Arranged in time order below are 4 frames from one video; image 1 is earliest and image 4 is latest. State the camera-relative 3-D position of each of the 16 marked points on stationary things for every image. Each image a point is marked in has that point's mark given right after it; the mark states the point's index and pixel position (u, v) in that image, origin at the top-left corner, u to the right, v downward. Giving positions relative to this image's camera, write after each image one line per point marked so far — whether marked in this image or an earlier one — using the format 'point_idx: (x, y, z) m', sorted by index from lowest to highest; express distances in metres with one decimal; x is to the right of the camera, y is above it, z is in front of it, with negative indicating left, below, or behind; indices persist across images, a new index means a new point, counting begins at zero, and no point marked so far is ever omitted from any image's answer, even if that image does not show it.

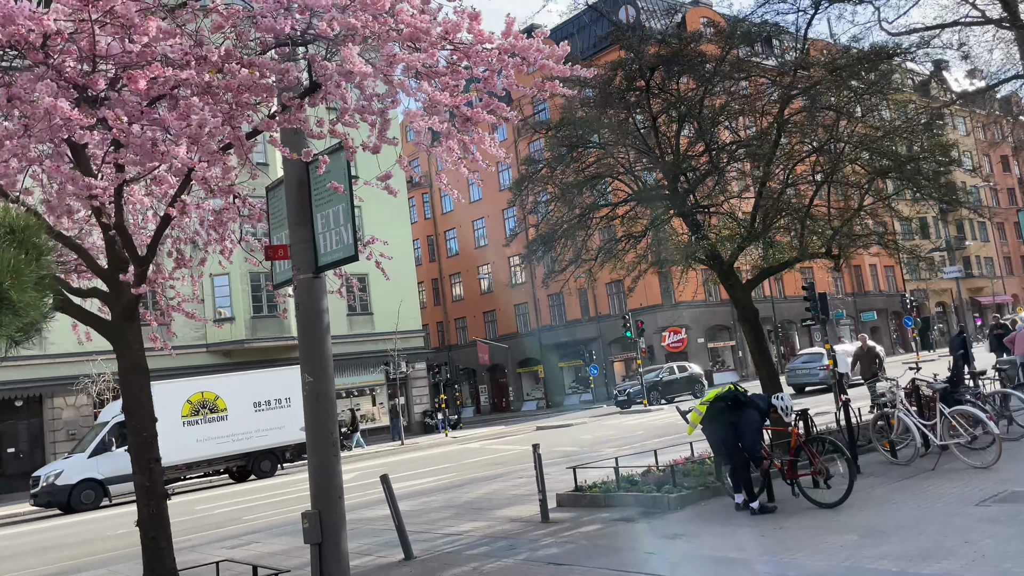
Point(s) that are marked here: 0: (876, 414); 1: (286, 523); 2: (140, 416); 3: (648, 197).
0: (+4.8, -1.7, +11.1) m
1: (-3.2, -3.5, +12.6) m
2: (-2.9, -1.0, +6.6) m
3: (+2.0, +1.4, +12.4) m
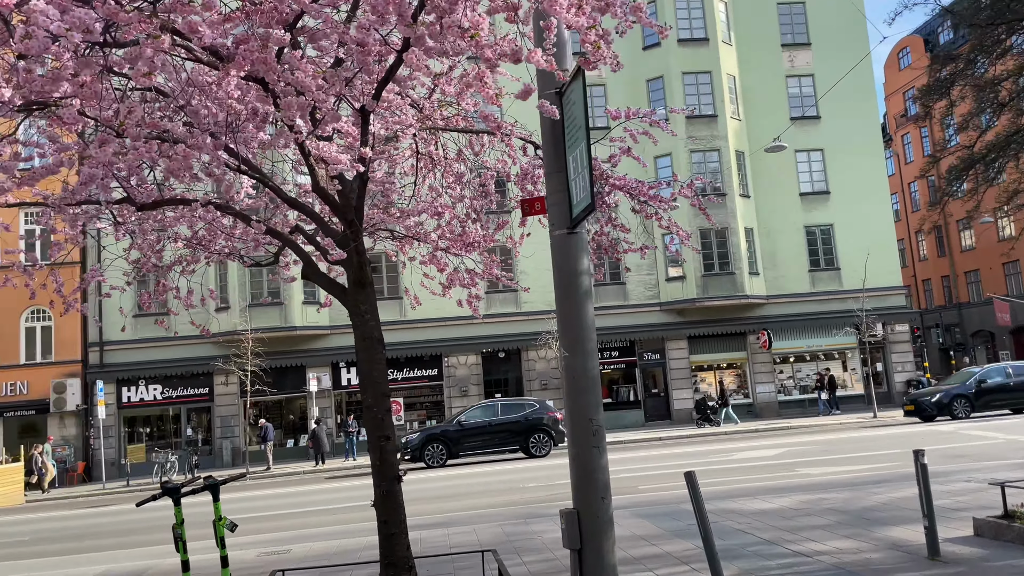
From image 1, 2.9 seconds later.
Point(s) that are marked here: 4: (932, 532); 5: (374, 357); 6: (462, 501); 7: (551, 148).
0: (+7.9, -1.1, +5.6) m
1: (+2.1, -2.9, +11.4) m
2: (-1.0, -0.8, +6.2) m
3: (+6.2, +2.0, +8.1) m
4: (+3.6, -2.1, +7.2) m
5: (-1.0, -0.5, +6.2) m
6: (-0.8, -3.6, +14.0) m
7: (+0.3, +1.1, +6.6) m
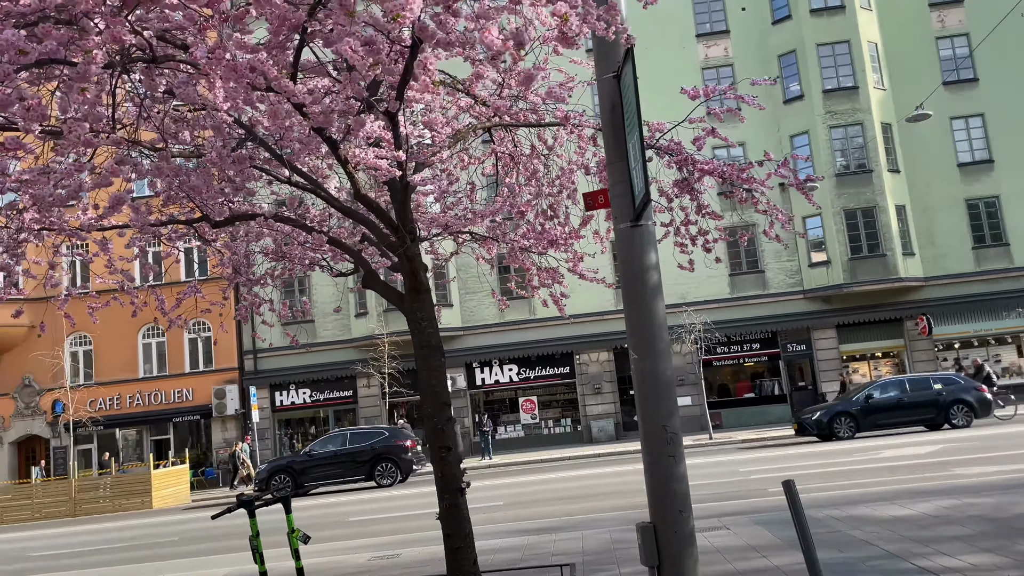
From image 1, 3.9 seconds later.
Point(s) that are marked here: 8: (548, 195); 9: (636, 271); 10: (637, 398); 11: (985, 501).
0: (+8.1, -0.7, +3.8) m
1: (+3.5, -2.8, +10.6) m
2: (-0.6, -0.8, +6.0) m
3: (+6.7, +2.3, +6.6) m
4: (+4.2, -1.9, +6.2) m
5: (-0.6, -0.6, +6.1) m
6: (+1.1, -3.5, +13.7) m
7: (+0.7, +1.1, +6.2) m
8: (+0.4, +0.9, +8.2) m
9: (+0.9, +0.1, +6.1) m
10: (+0.9, -0.8, +6.1) m
11: (+5.5, -2.5, +9.7) m
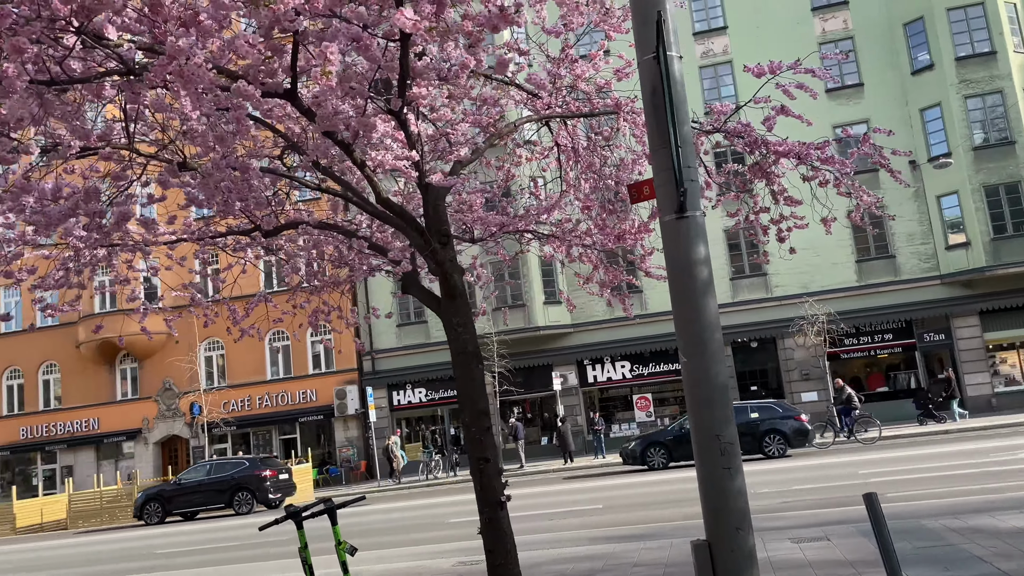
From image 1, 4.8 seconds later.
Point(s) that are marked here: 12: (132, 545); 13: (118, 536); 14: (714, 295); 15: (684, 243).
0: (+7.9, -0.5, +2.3) m
1: (+4.5, -2.6, +9.7) m
2: (-0.3, -0.8, +5.8) m
3: (+6.9, +2.5, +5.2) m
4: (+4.5, -1.8, +5.2) m
5: (-0.3, -0.6, +5.8) m
6: (+2.7, -3.4, +13.1) m
7: (+1.0, +1.1, +5.7) m
8: (+0.9, +0.9, +7.8) m
9: (+1.1, +0.1, +5.6) m
10: (+1.2, -0.8, +5.6) m
11: (+6.4, -2.3, +8.5) m
12: (-7.8, -5.3, +17.1) m
13: (-9.0, -5.6, +19.0) m
14: (+1.3, 0.0, +5.5) m
15: (+1.1, +0.3, +5.6) m
